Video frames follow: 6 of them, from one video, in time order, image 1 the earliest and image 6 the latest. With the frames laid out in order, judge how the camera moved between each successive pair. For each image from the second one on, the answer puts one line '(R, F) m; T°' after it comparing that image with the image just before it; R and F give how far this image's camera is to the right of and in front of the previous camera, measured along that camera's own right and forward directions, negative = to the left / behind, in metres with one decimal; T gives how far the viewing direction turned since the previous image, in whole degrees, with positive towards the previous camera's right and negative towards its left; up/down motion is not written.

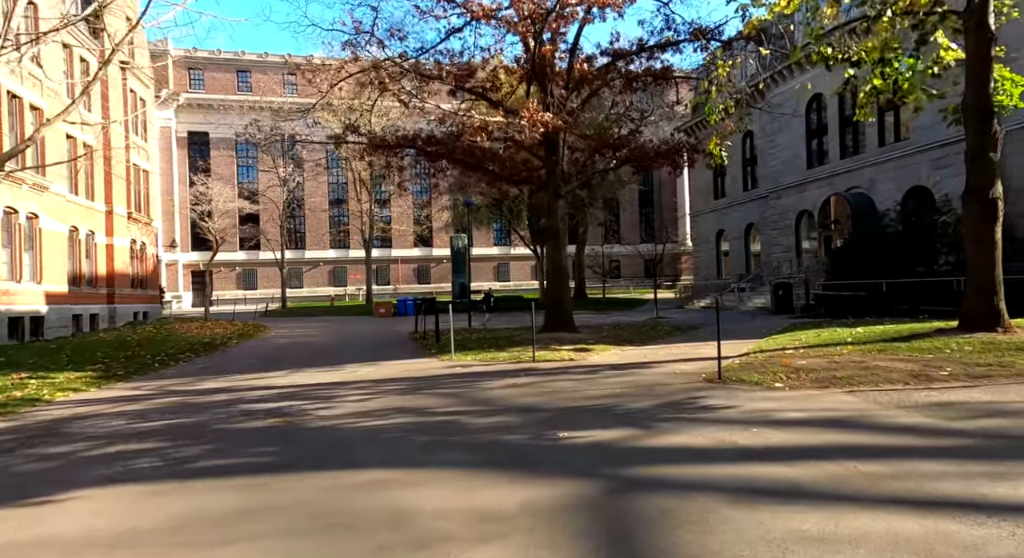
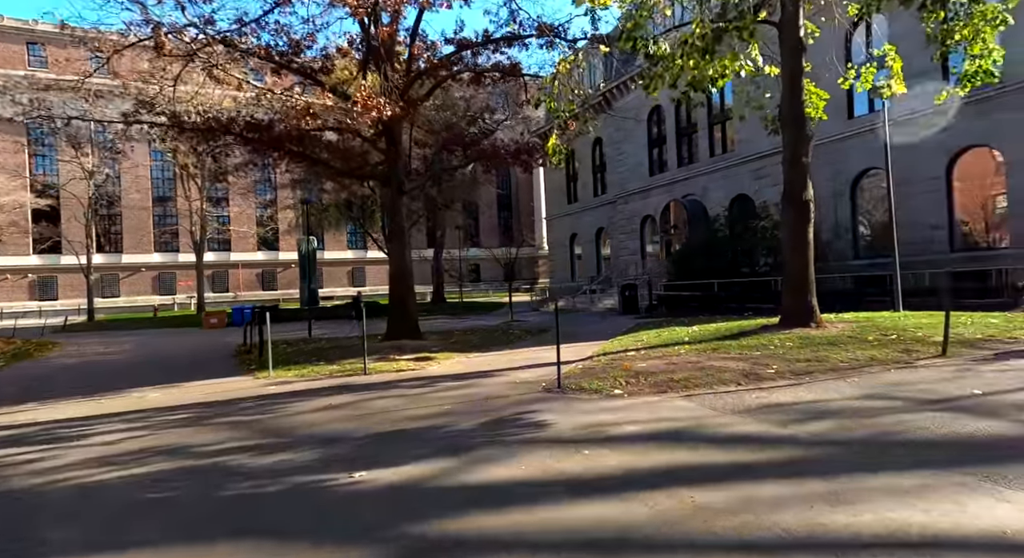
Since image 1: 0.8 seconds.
(+0.3, +0.5) m; +11°
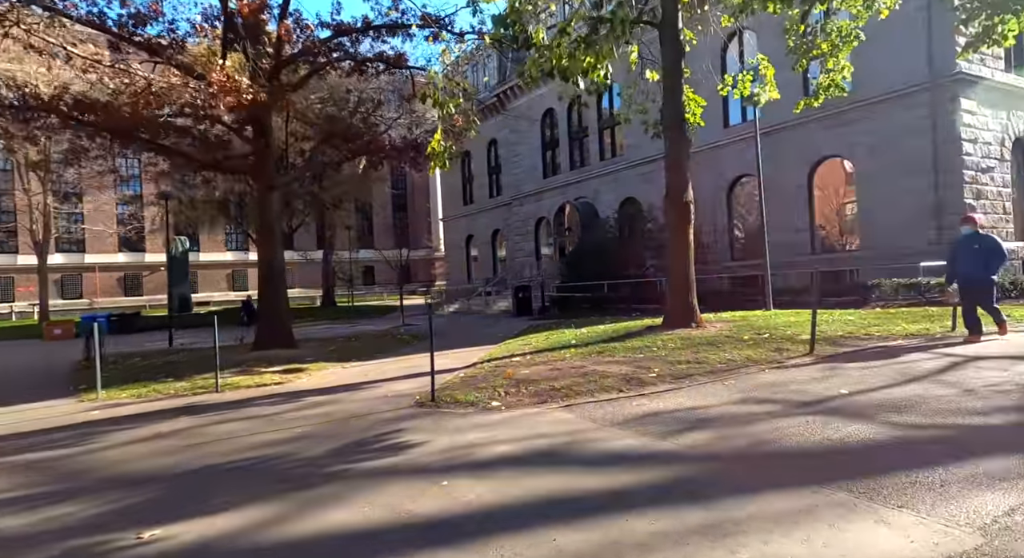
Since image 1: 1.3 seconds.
(+0.2, +0.4) m; +8°
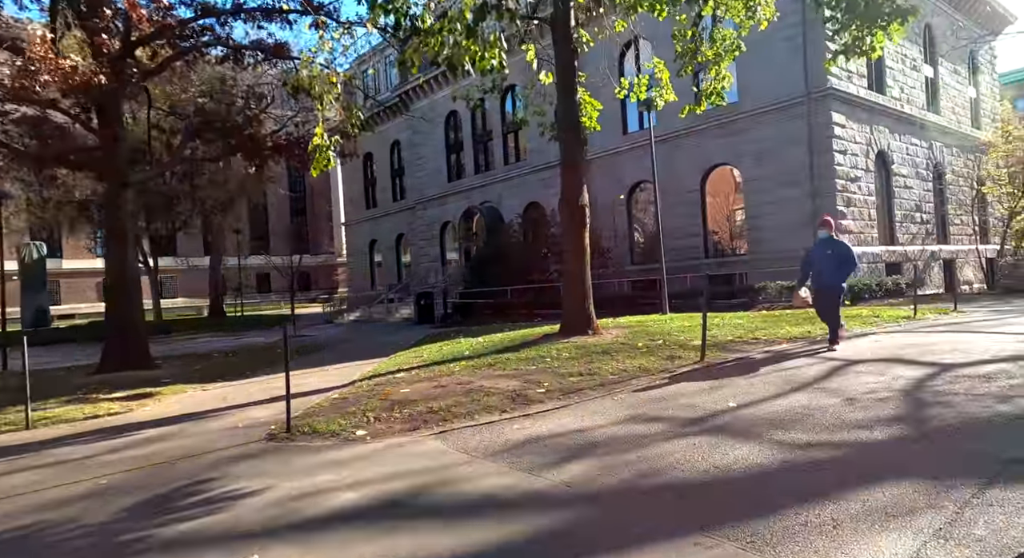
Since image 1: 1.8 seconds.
(+0.3, +0.5) m; +8°
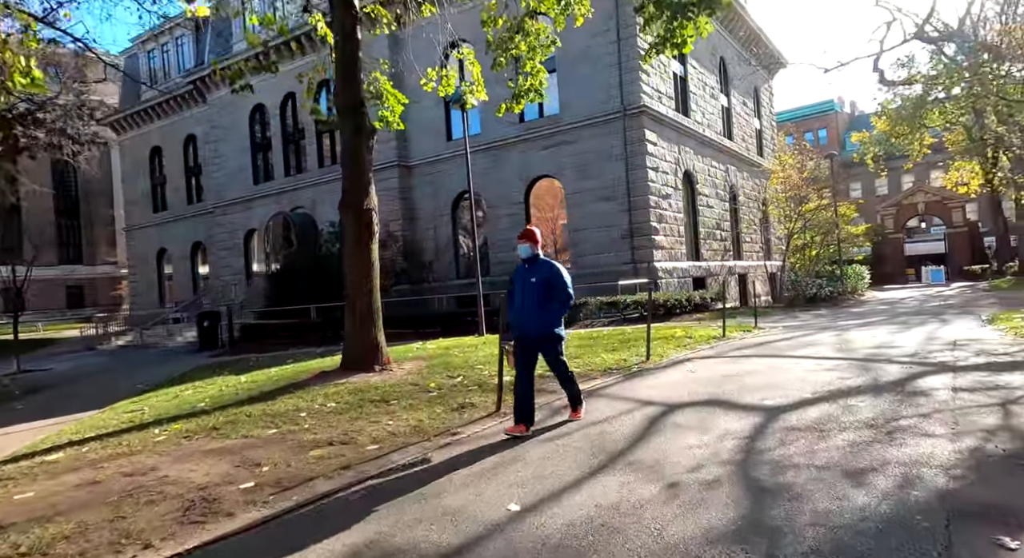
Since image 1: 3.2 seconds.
(+0.9, +2.0) m; +13°
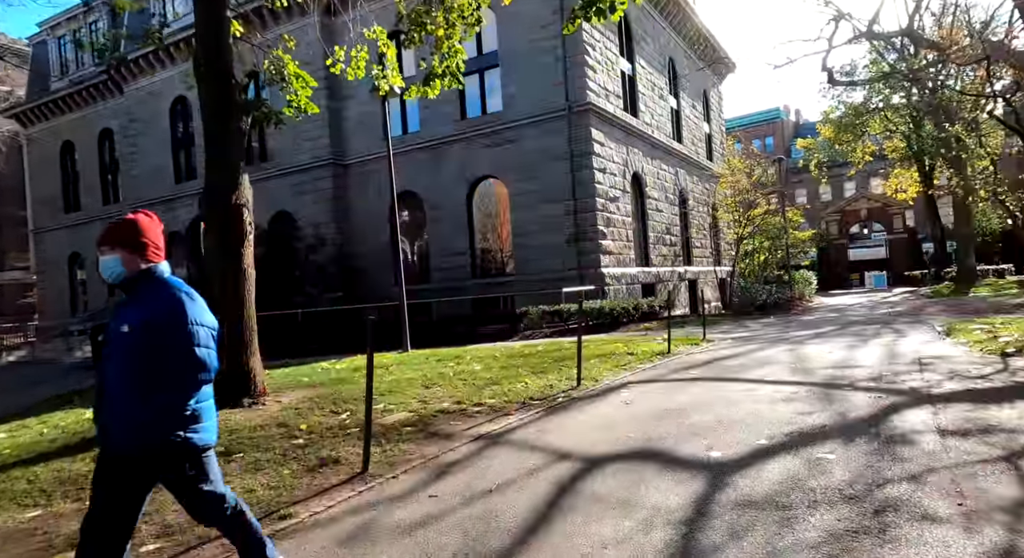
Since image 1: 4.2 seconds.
(+0.7, +1.7) m; +4°
